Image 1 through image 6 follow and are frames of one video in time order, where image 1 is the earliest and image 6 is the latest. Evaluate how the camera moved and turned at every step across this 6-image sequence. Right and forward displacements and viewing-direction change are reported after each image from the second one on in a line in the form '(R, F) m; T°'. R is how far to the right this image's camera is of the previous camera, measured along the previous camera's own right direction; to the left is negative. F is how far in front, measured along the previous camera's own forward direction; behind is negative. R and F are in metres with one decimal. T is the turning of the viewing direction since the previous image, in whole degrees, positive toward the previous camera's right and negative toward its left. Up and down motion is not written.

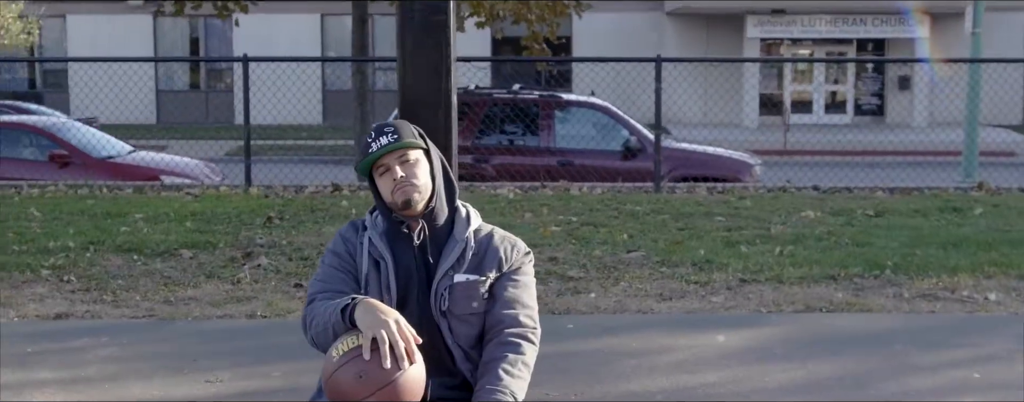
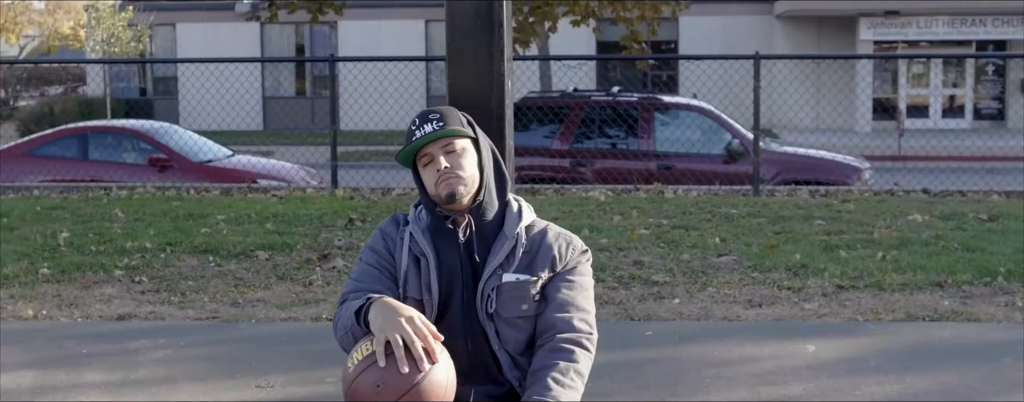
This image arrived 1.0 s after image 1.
(+0.2, +0.4) m; -5°
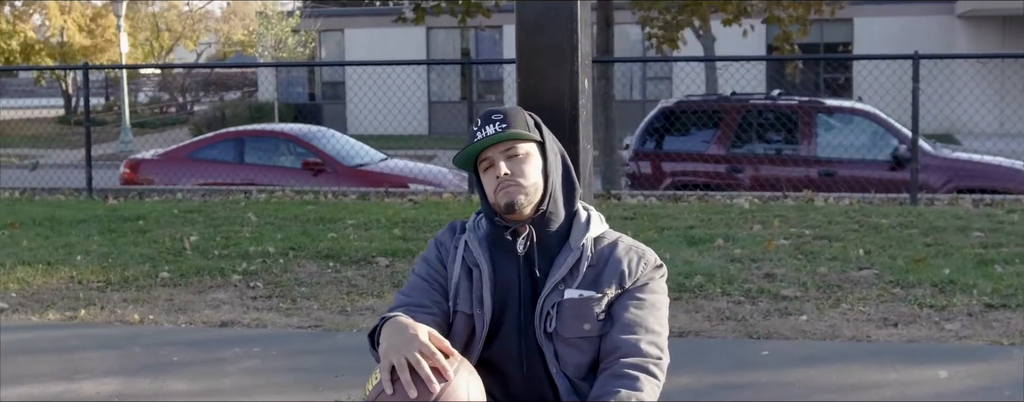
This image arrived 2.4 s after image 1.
(+0.3, +0.4) m; -8°
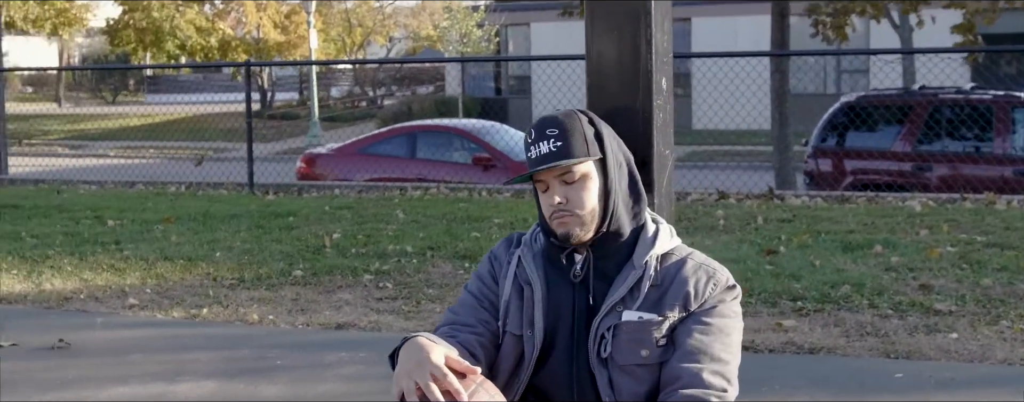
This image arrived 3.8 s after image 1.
(+0.4, +0.4) m; -9°
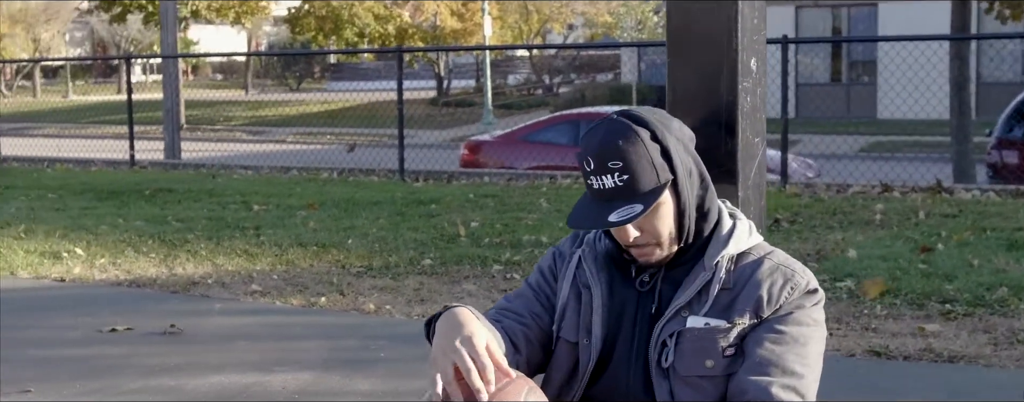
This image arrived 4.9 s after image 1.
(+0.3, +0.3) m; -8°
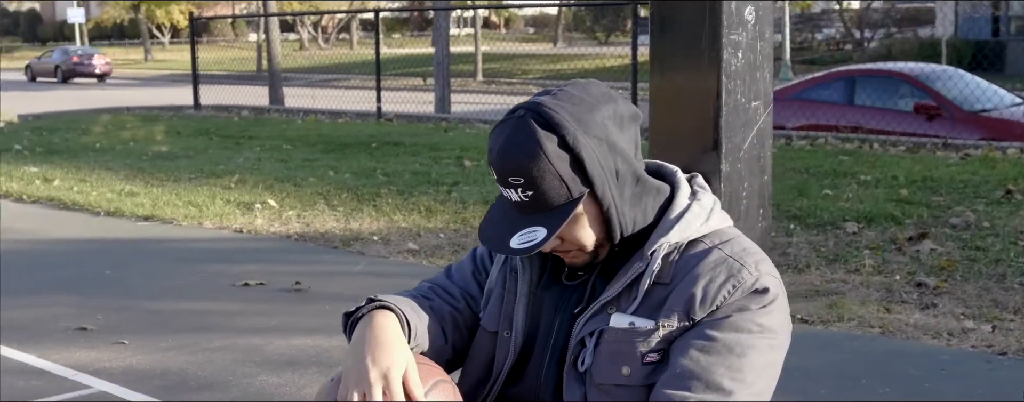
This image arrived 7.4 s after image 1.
(+0.9, +0.5) m; -14°
